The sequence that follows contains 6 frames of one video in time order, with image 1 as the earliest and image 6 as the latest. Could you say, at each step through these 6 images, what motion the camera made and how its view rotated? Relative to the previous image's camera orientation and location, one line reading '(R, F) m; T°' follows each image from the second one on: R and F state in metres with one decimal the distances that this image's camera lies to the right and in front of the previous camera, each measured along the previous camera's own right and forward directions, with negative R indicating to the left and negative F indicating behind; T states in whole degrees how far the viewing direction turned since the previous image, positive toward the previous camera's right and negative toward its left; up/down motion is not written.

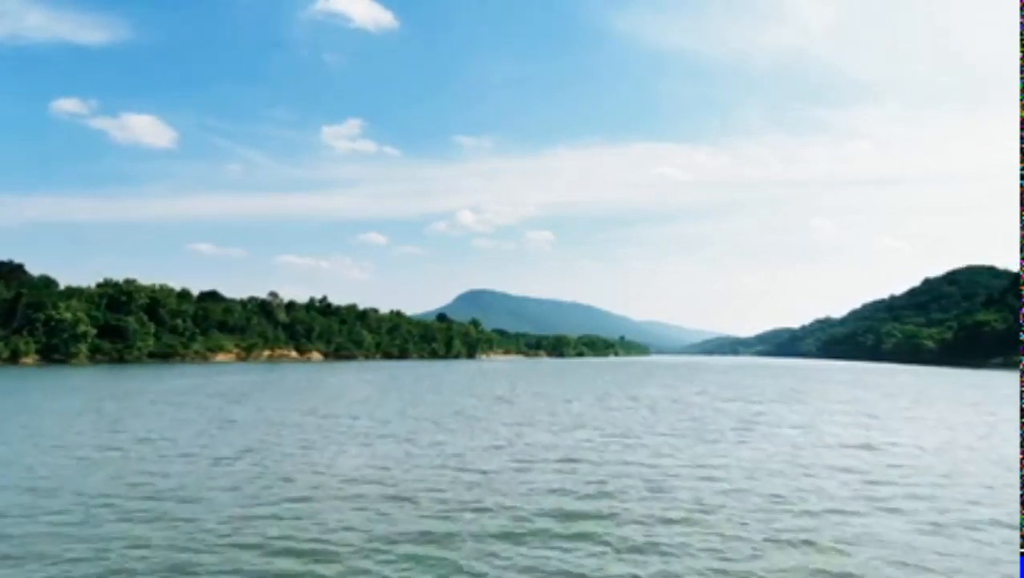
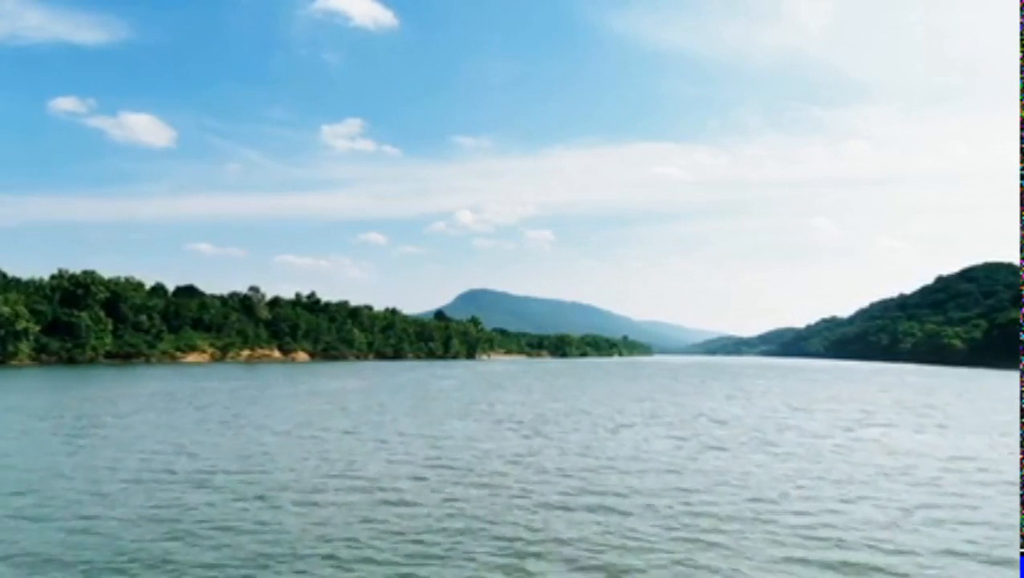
(-0.5, +10.7) m; 0°
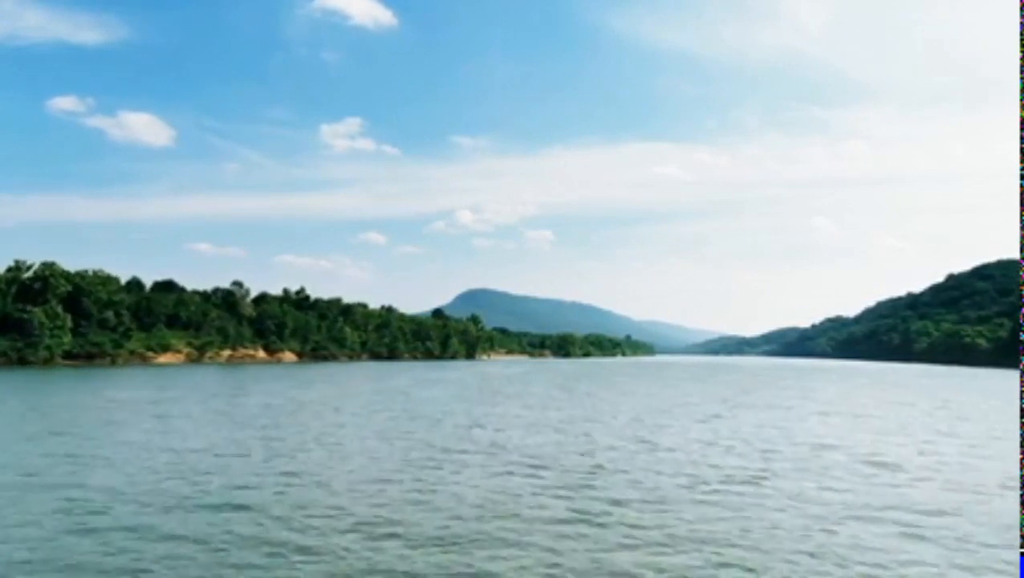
(-0.4, +8.4) m; 0°
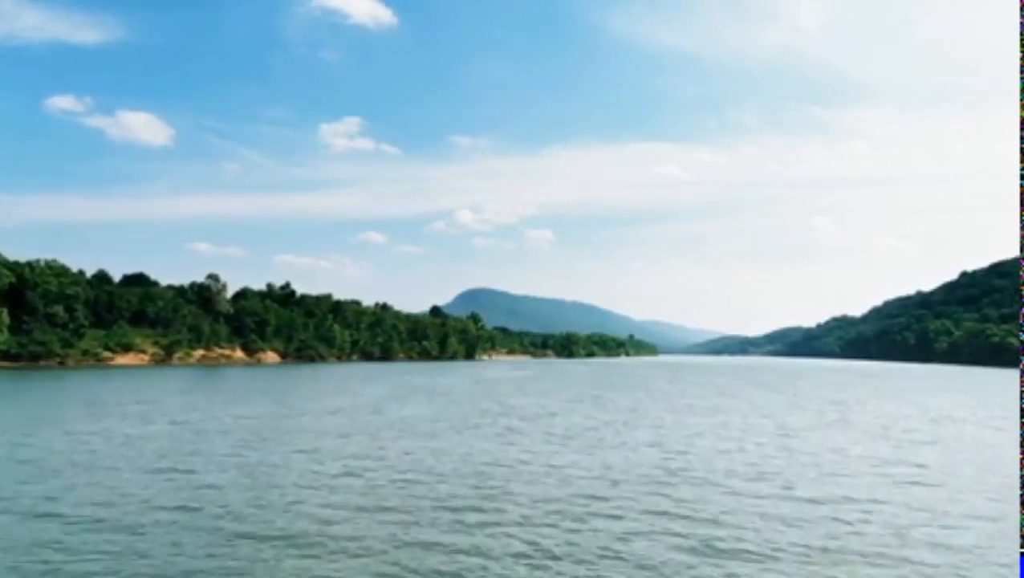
(-0.5, +10.0) m; 0°
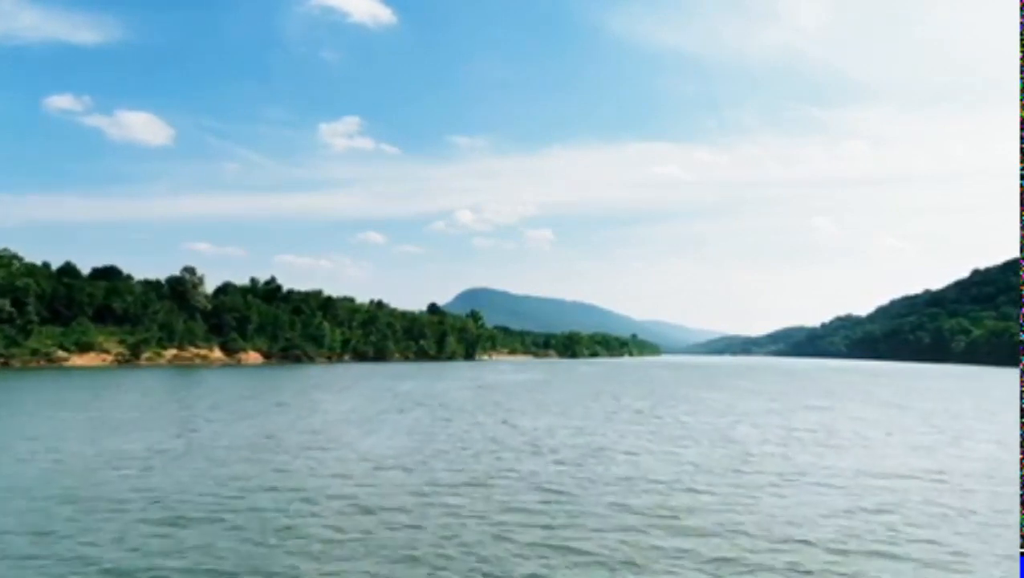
(-0.4, +8.3) m; 0°
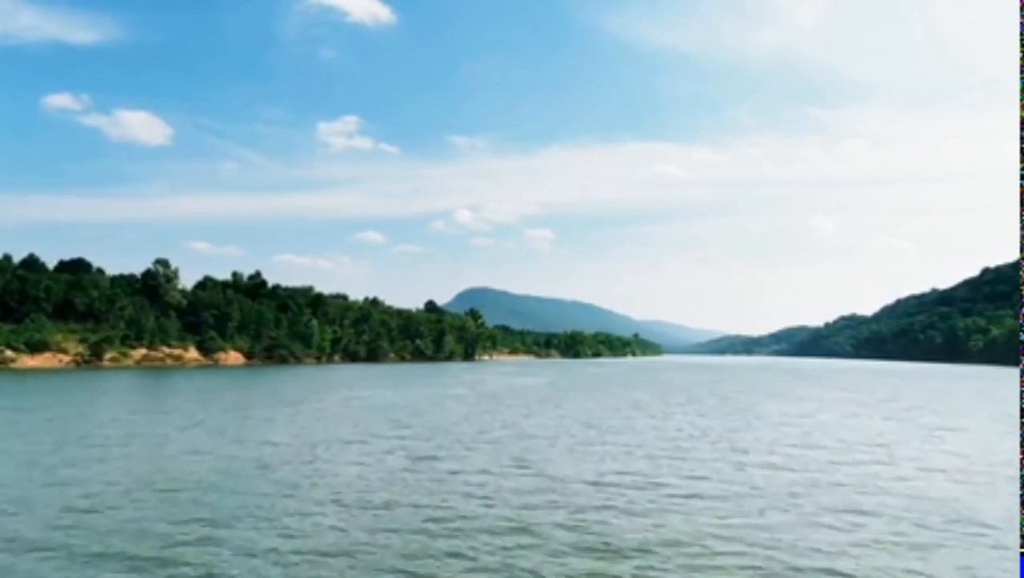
(-0.3, +7.5) m; 0°
